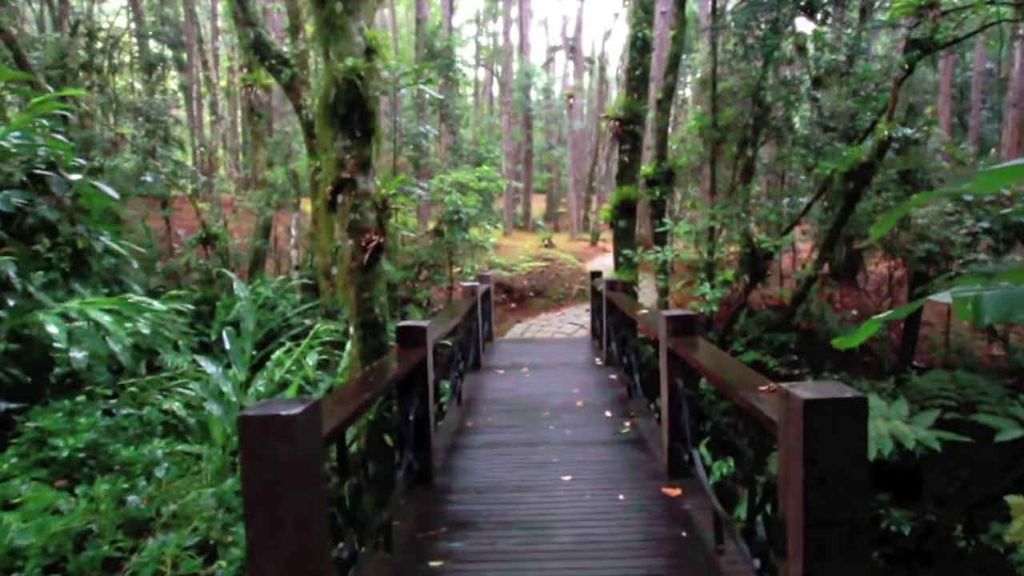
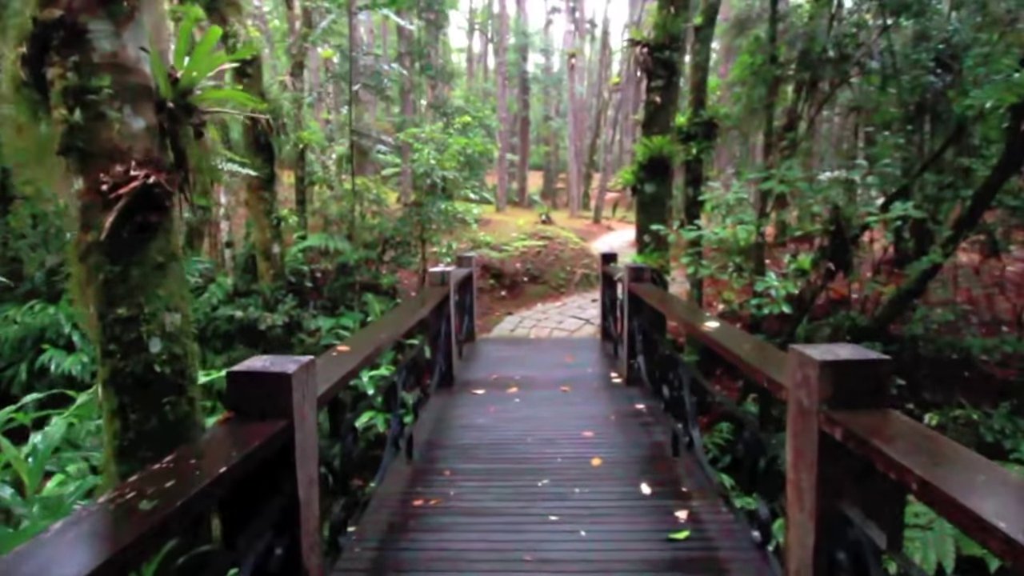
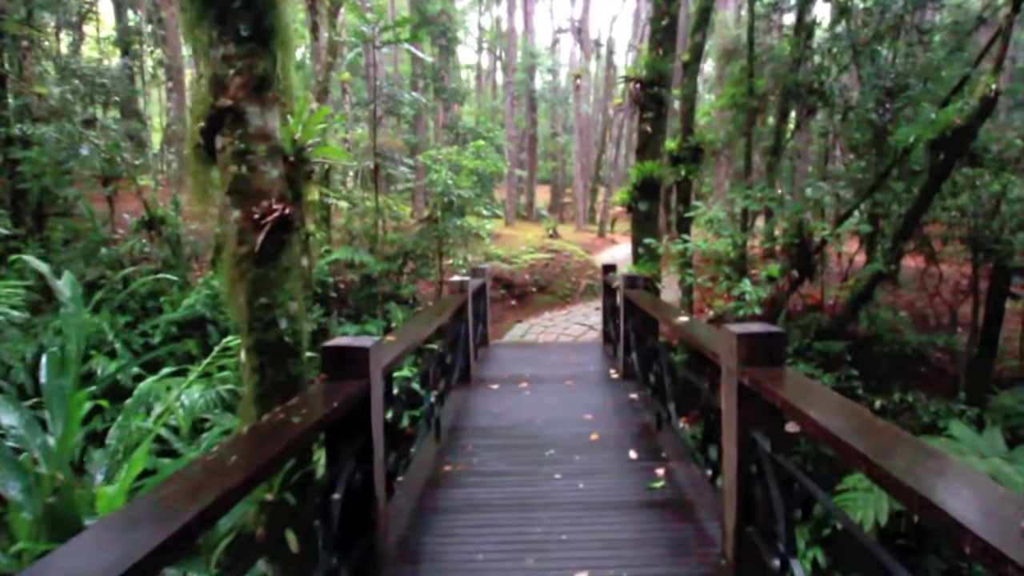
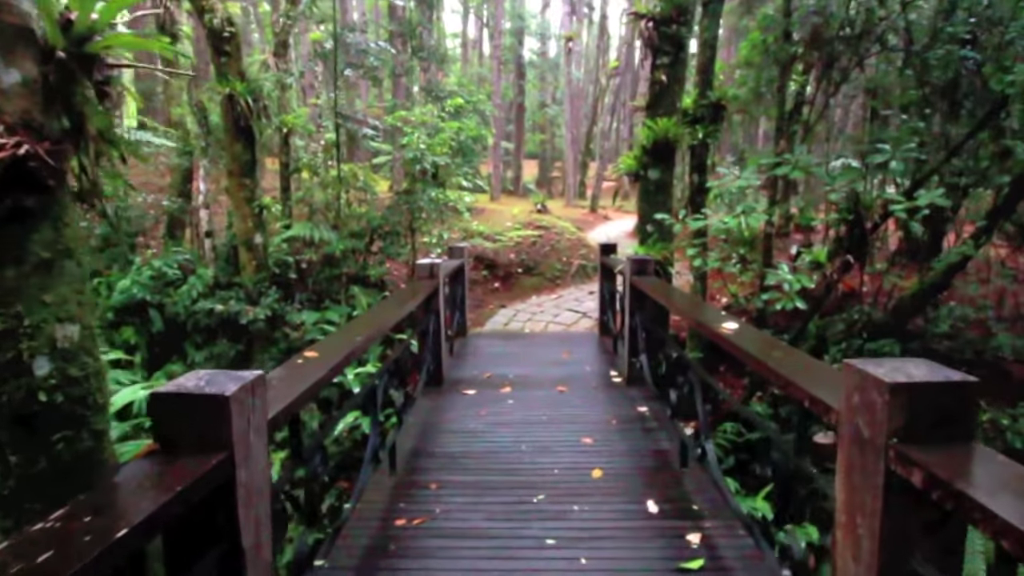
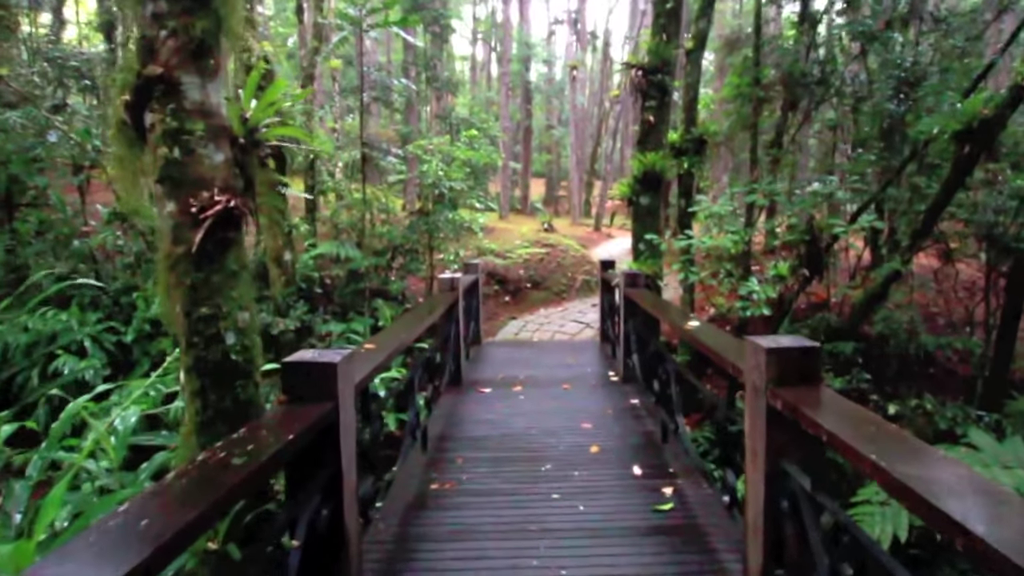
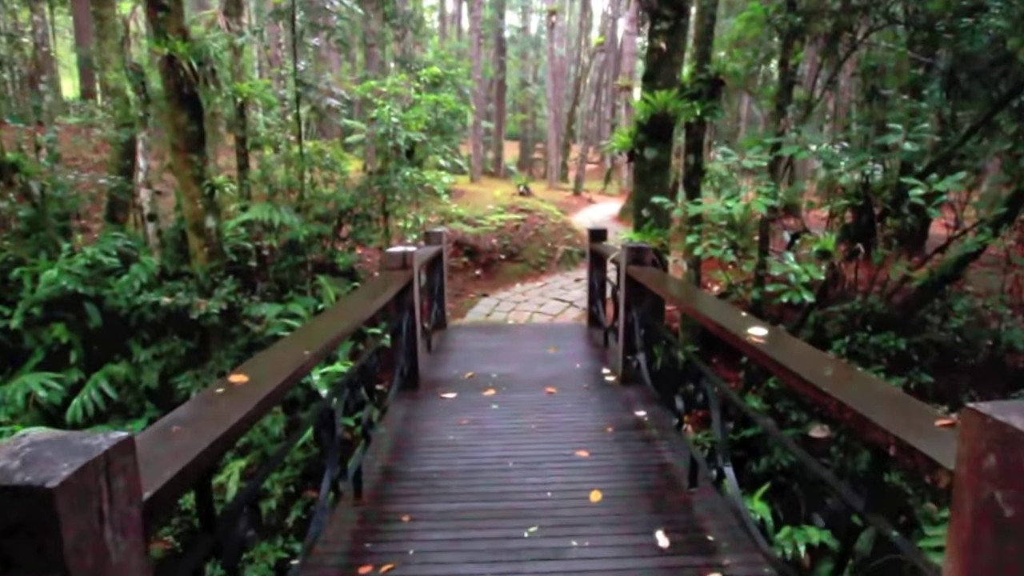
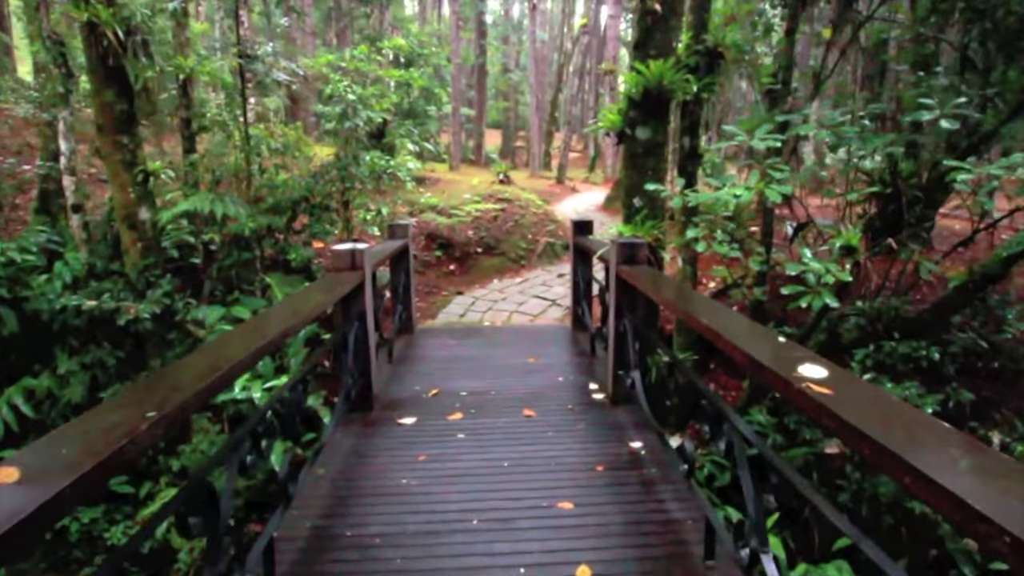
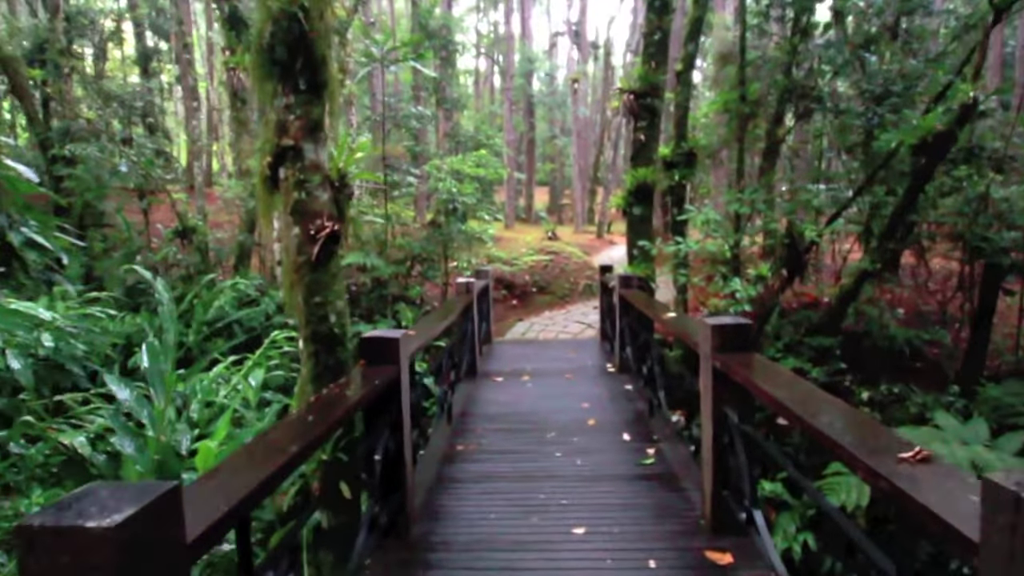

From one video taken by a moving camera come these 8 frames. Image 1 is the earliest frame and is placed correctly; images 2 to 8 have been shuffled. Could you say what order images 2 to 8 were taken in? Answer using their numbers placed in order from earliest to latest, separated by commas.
8, 3, 5, 2, 4, 6, 7
